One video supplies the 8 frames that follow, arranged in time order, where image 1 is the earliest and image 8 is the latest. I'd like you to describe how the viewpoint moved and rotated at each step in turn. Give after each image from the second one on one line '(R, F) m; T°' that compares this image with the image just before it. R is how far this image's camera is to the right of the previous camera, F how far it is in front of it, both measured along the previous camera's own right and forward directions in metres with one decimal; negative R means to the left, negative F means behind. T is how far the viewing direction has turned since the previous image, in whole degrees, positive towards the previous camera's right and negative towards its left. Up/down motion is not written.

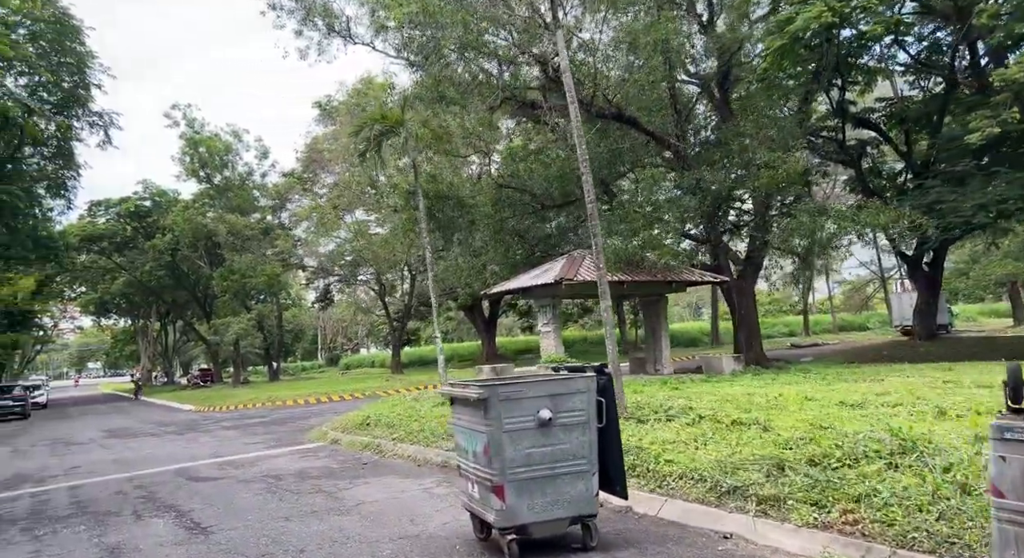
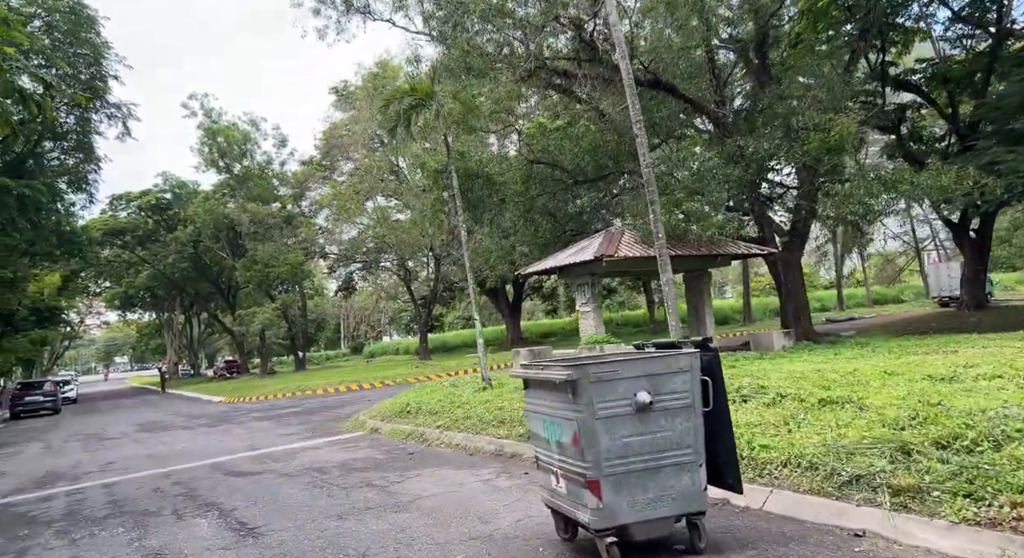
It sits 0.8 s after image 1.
(-0.4, +0.6) m; -1°
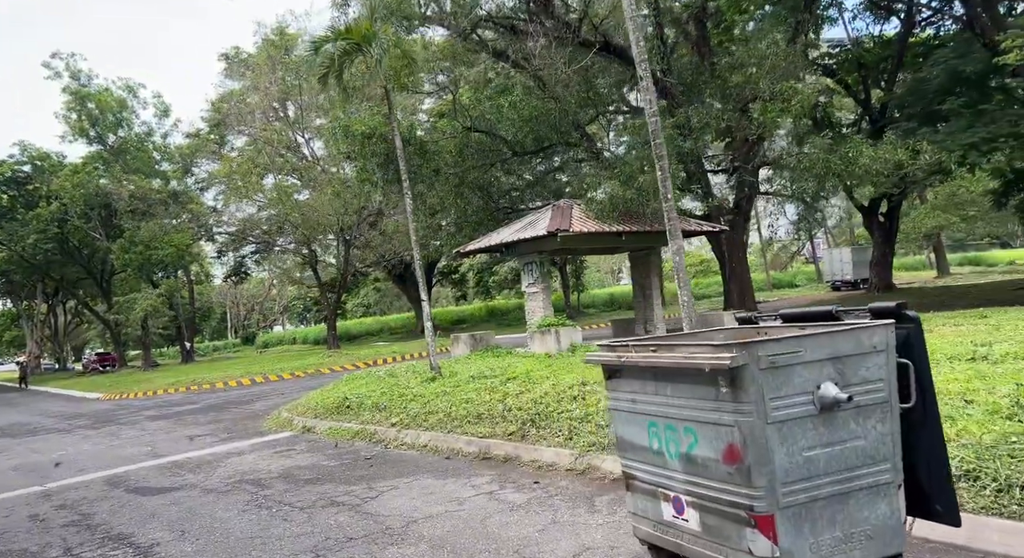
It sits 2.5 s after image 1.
(-0.9, +1.4) m; +9°
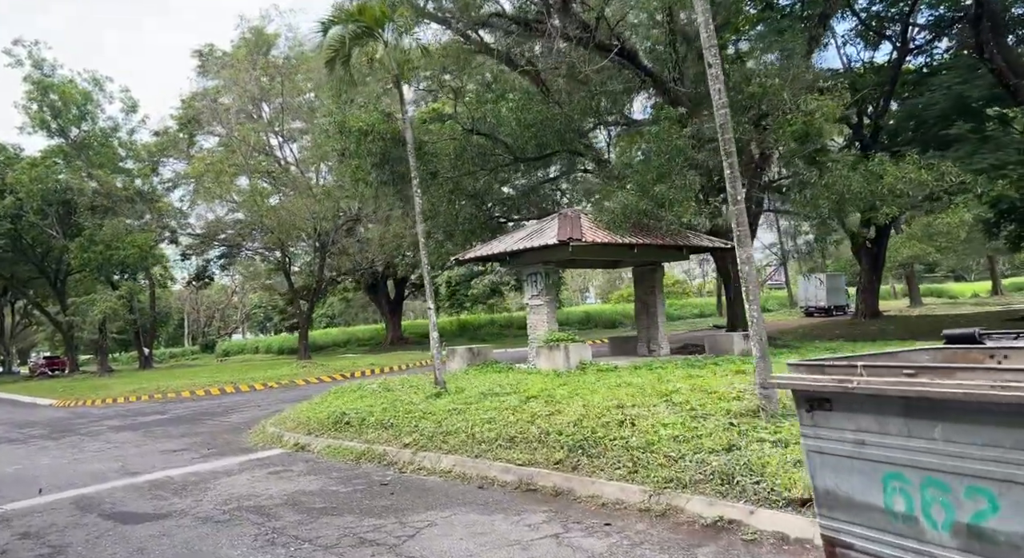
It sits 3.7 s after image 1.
(-0.7, +0.8) m; +3°
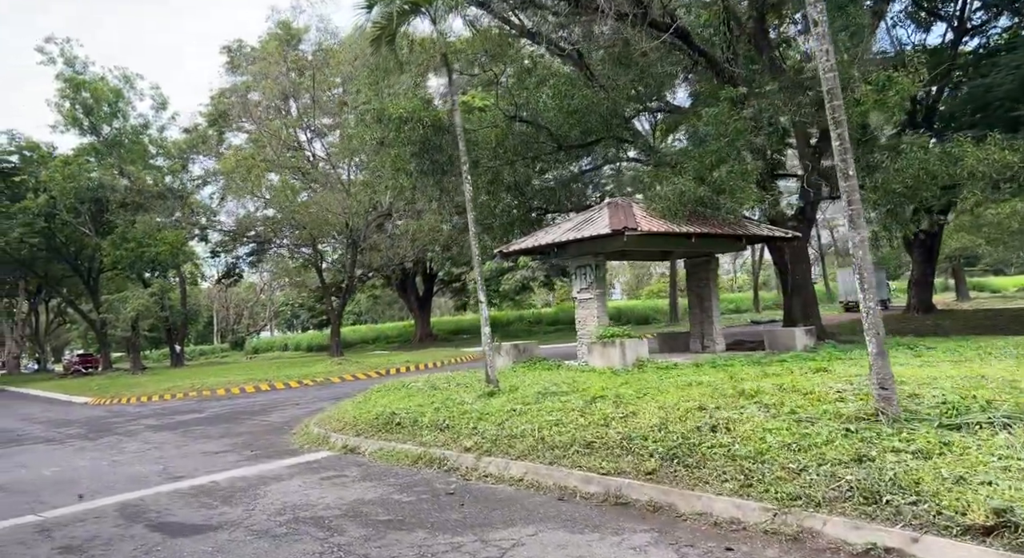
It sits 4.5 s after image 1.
(-0.5, +0.6) m; -2°
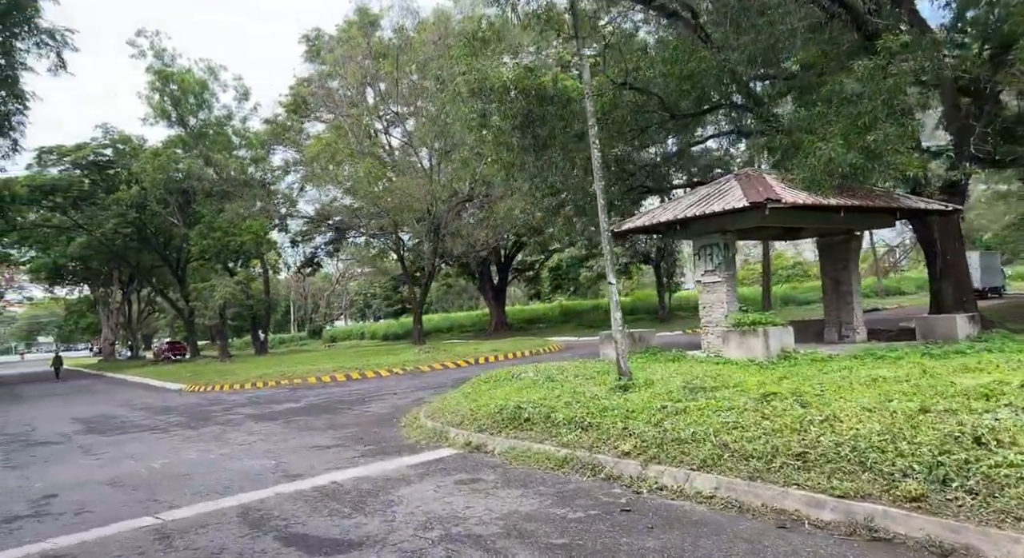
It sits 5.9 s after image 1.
(-0.8, +1.0) m; -5°
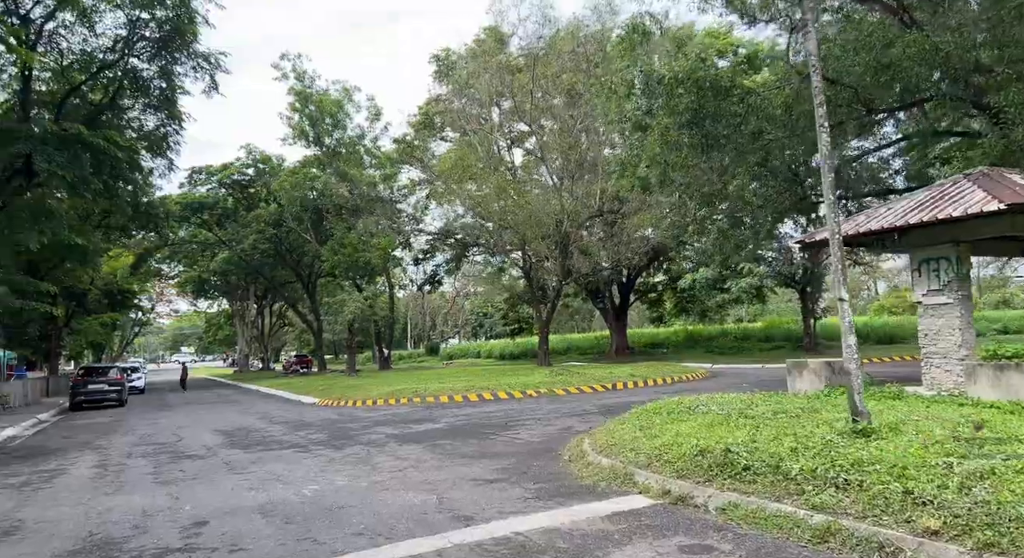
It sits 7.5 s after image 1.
(-1.0, +1.3) m; -9°
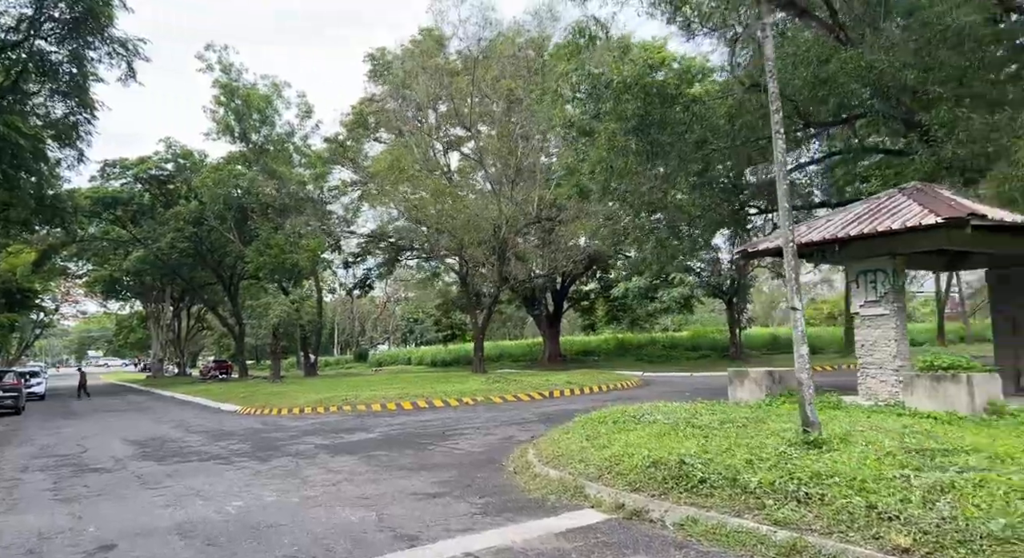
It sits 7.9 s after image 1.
(-0.2, +0.4) m; +6°
